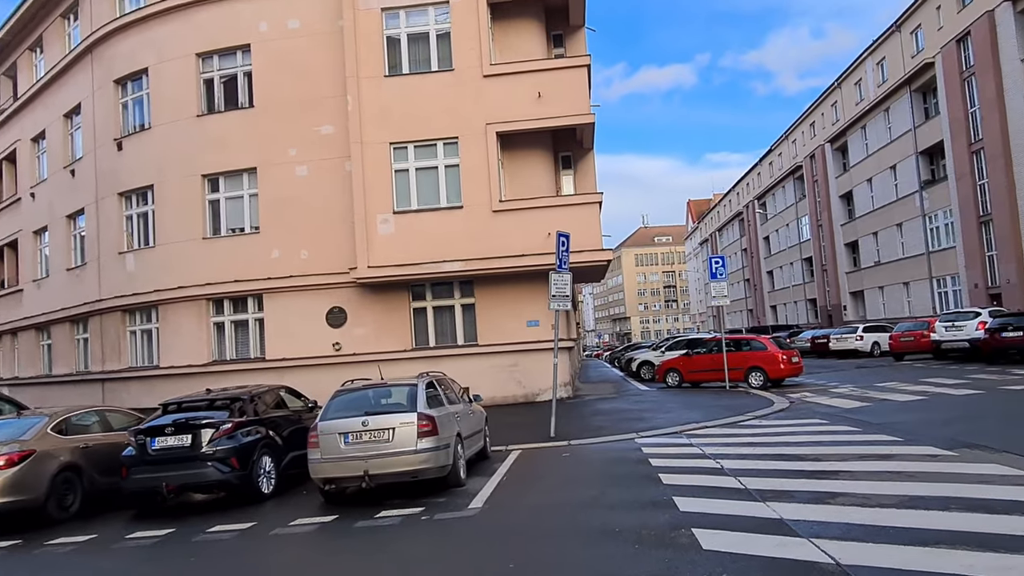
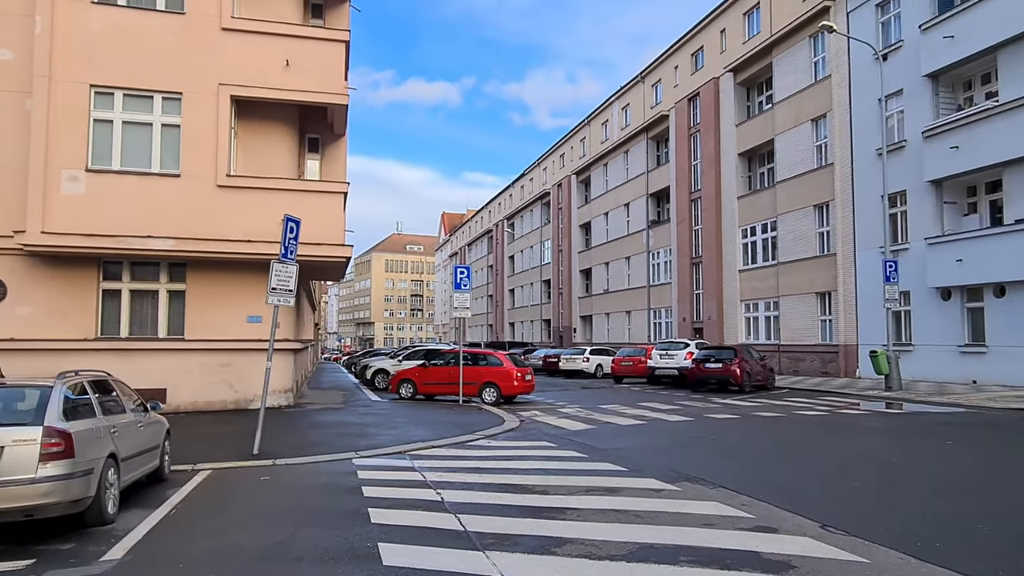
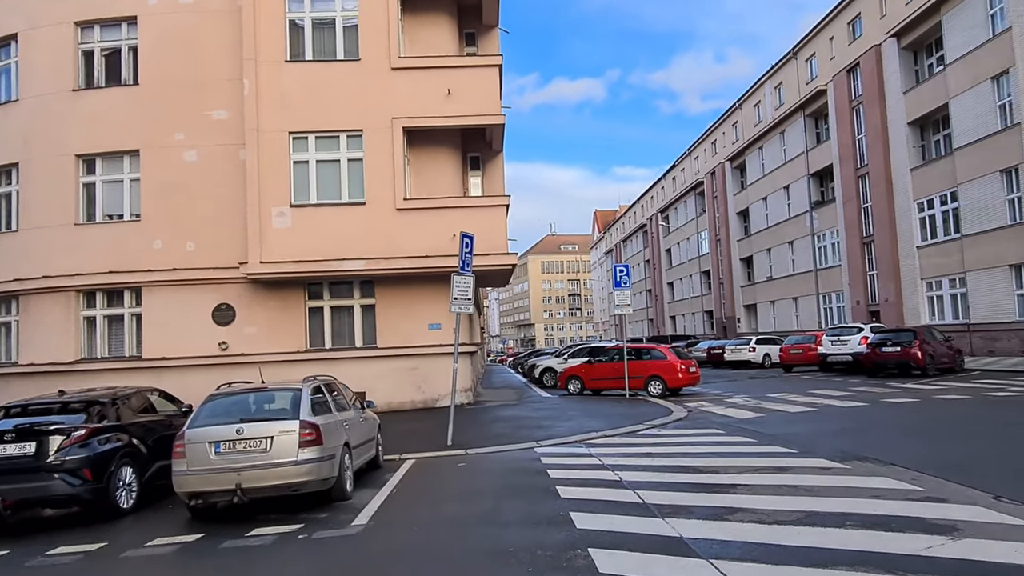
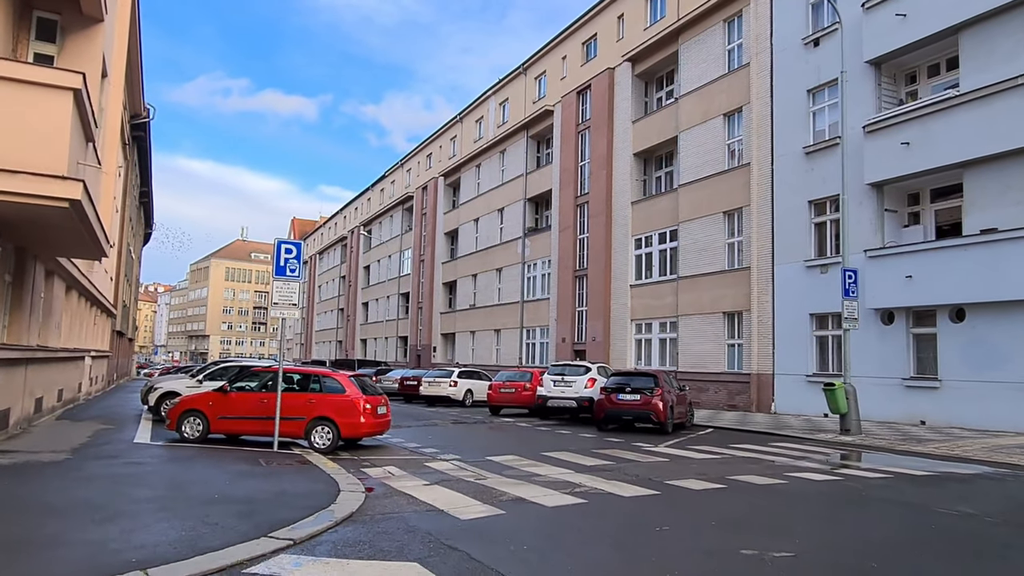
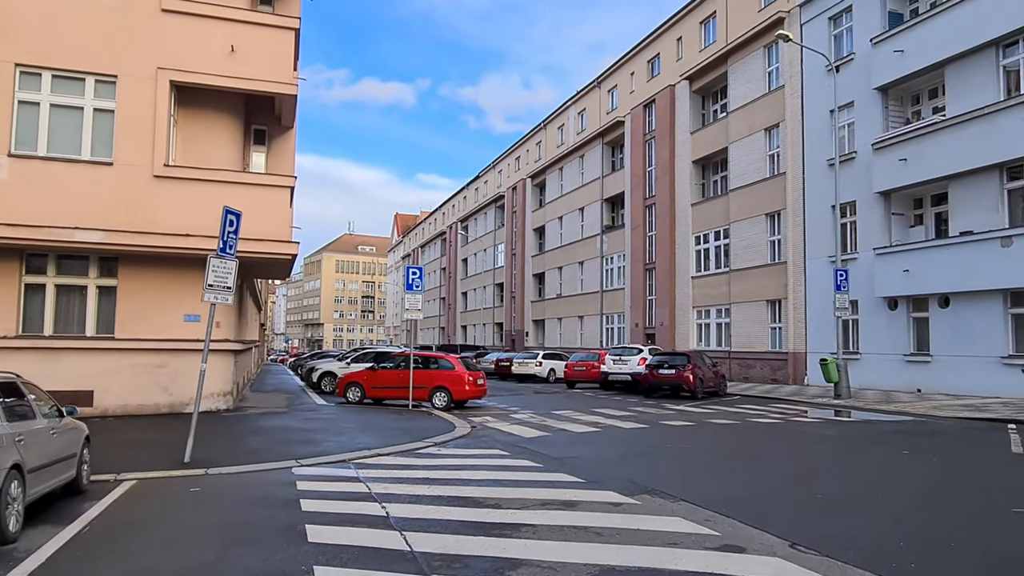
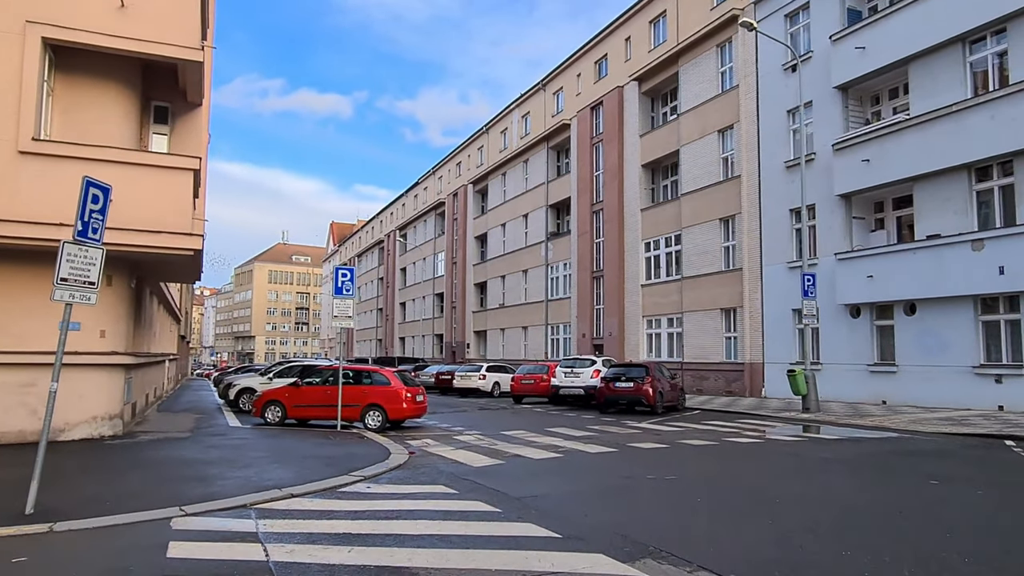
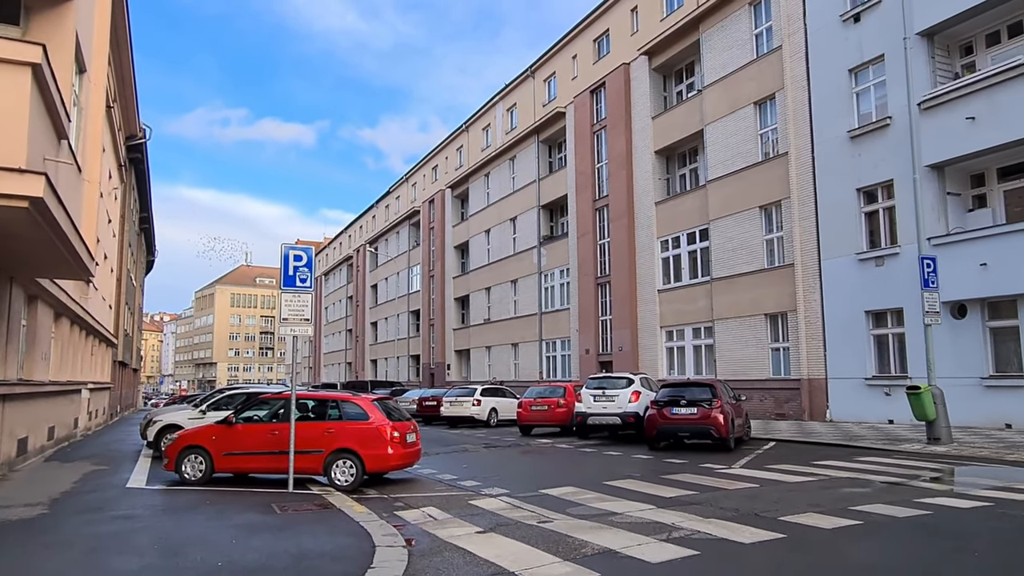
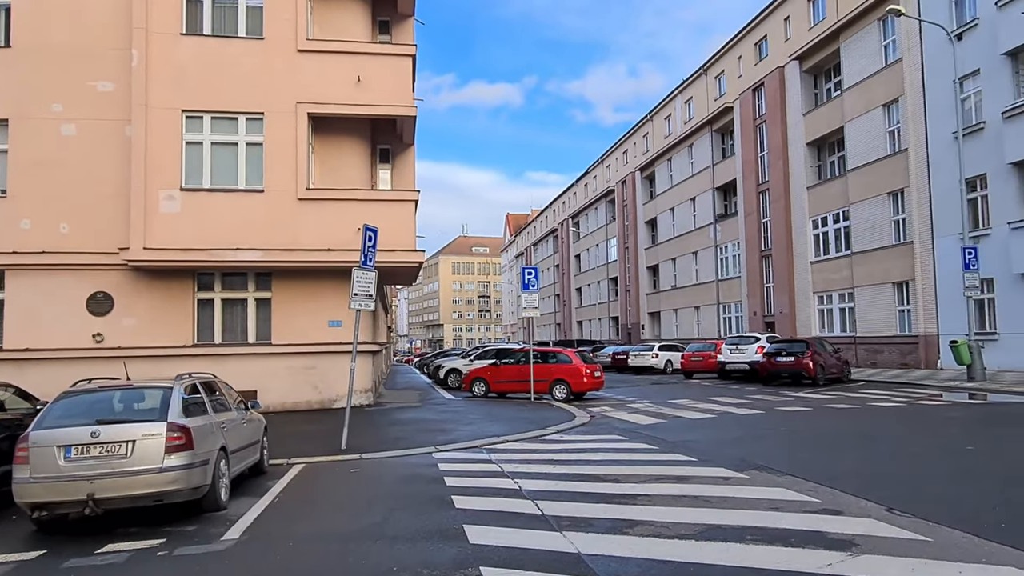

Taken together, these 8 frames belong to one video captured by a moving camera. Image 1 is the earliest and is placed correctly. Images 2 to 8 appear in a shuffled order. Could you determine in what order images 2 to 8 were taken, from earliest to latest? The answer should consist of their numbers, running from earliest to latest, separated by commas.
3, 8, 2, 5, 6, 4, 7
